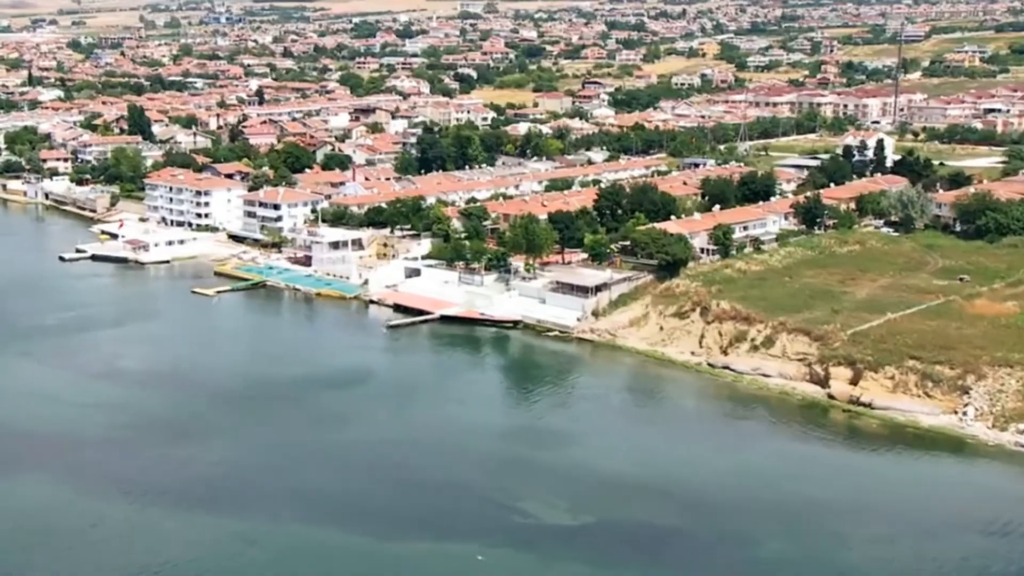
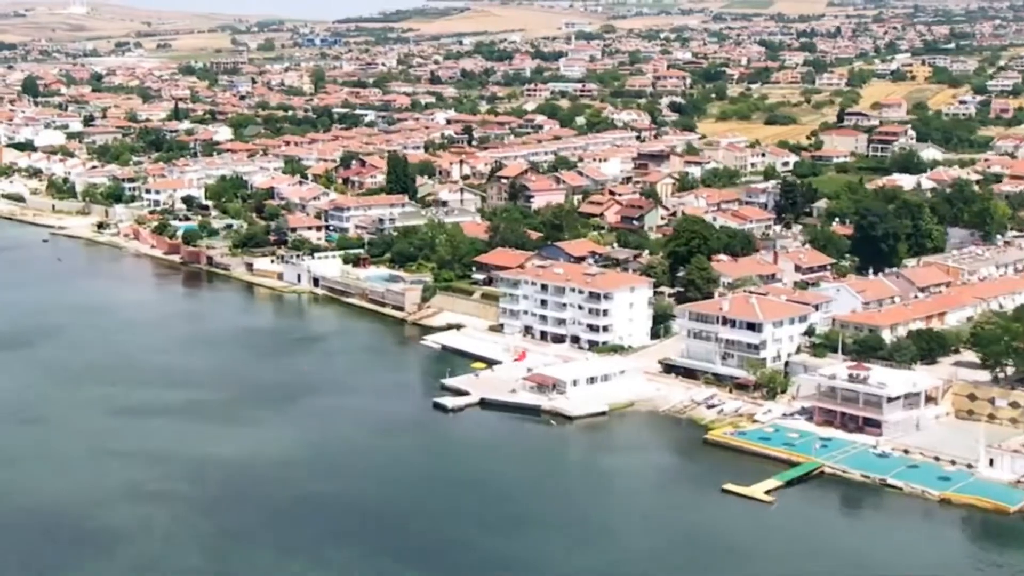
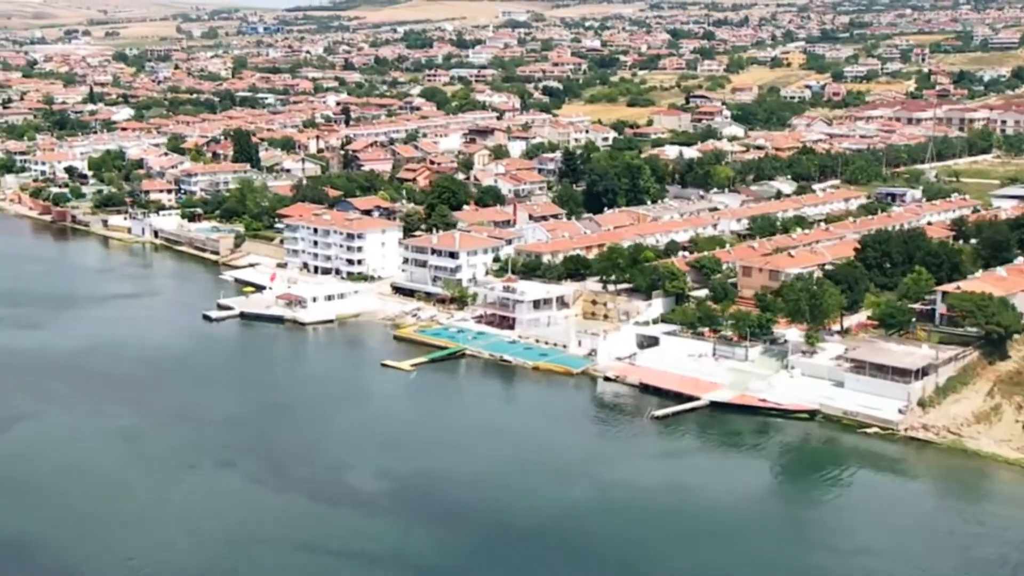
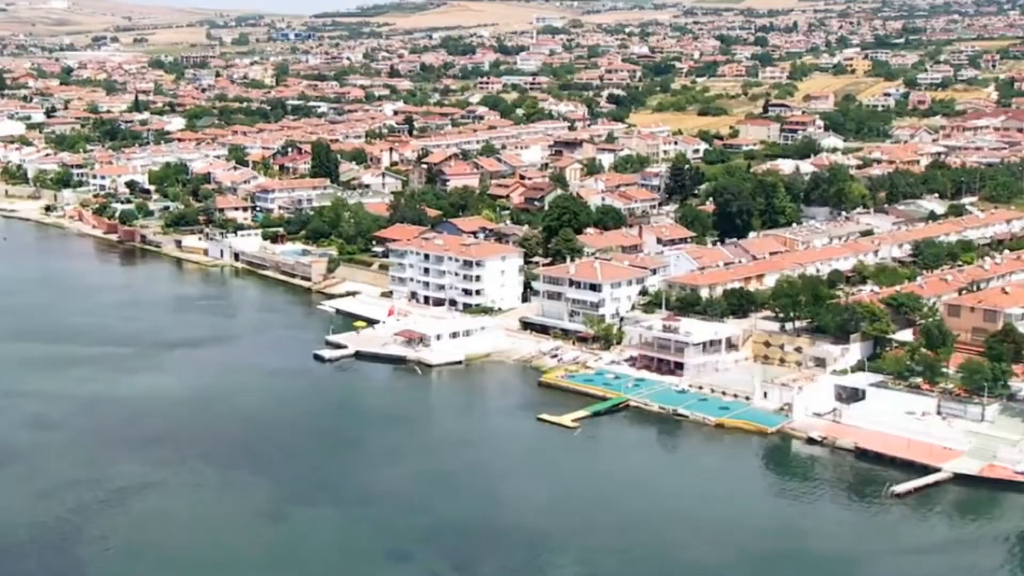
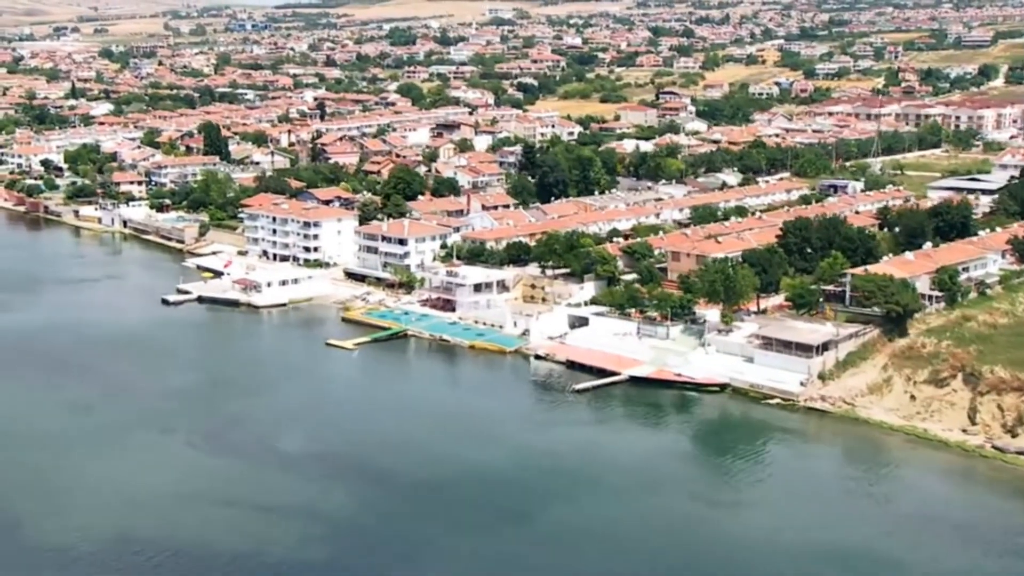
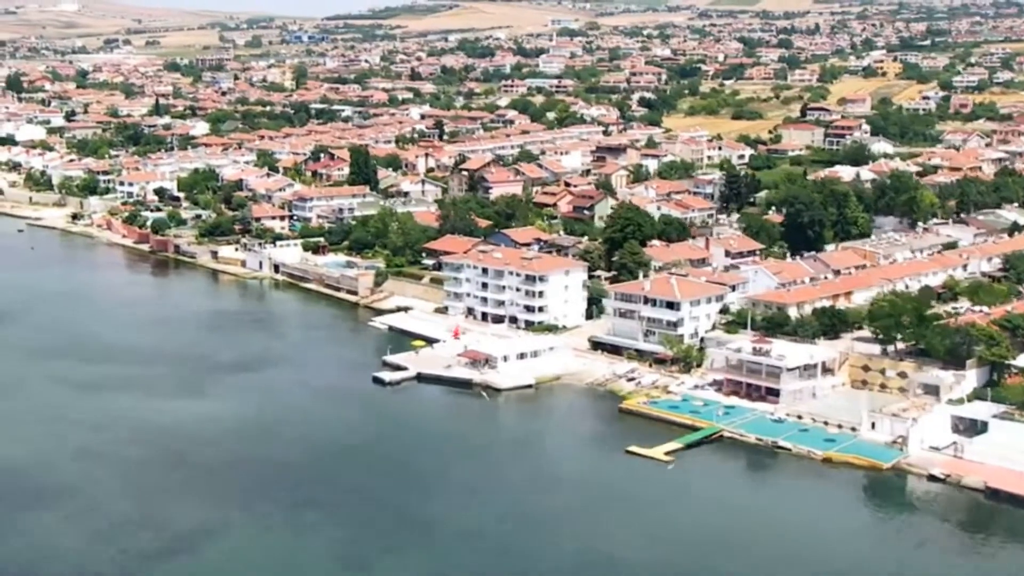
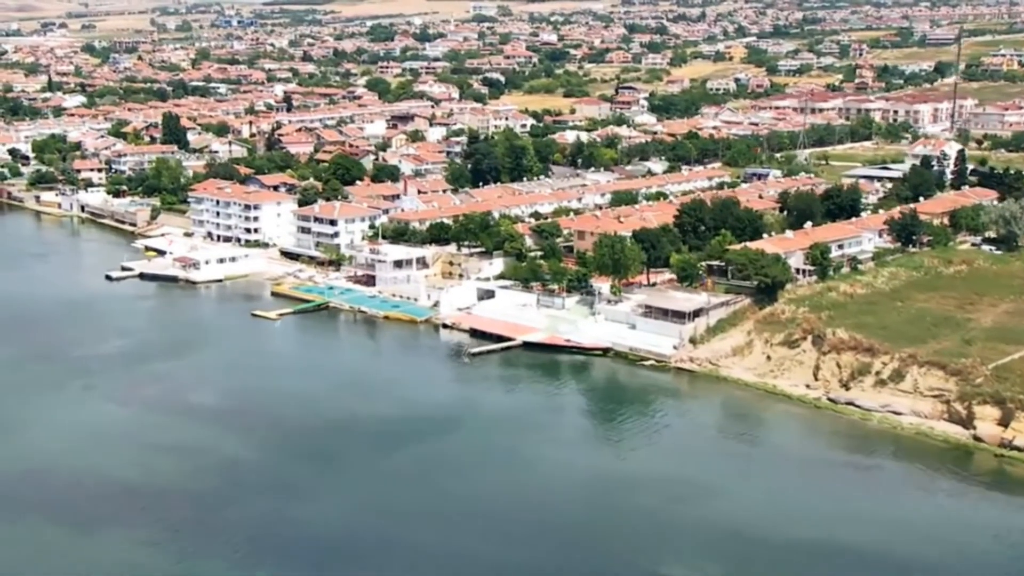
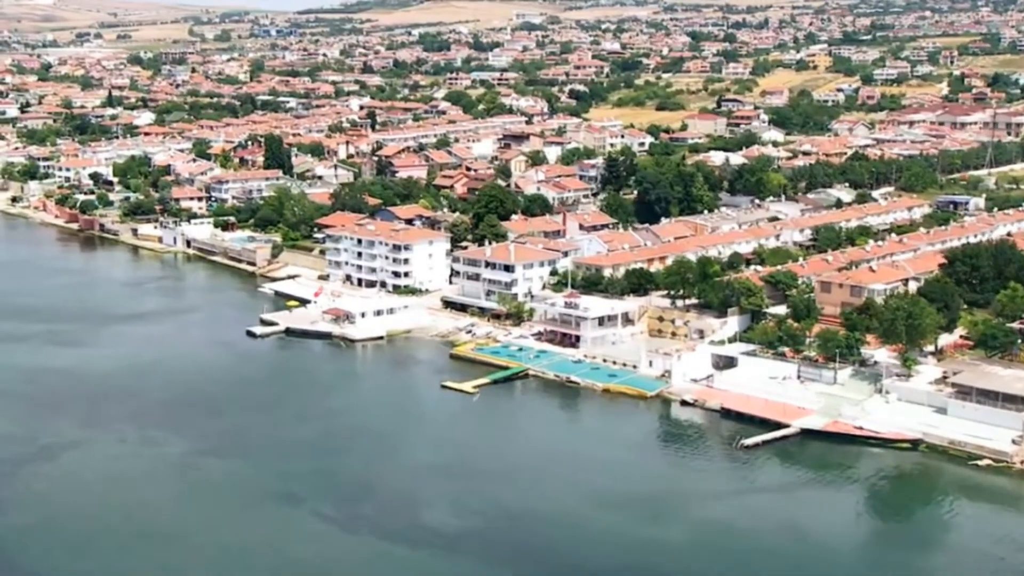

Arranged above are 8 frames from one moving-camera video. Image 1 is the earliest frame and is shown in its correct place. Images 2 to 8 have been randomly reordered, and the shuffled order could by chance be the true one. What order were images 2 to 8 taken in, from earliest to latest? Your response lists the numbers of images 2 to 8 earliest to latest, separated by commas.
7, 5, 3, 8, 4, 6, 2
